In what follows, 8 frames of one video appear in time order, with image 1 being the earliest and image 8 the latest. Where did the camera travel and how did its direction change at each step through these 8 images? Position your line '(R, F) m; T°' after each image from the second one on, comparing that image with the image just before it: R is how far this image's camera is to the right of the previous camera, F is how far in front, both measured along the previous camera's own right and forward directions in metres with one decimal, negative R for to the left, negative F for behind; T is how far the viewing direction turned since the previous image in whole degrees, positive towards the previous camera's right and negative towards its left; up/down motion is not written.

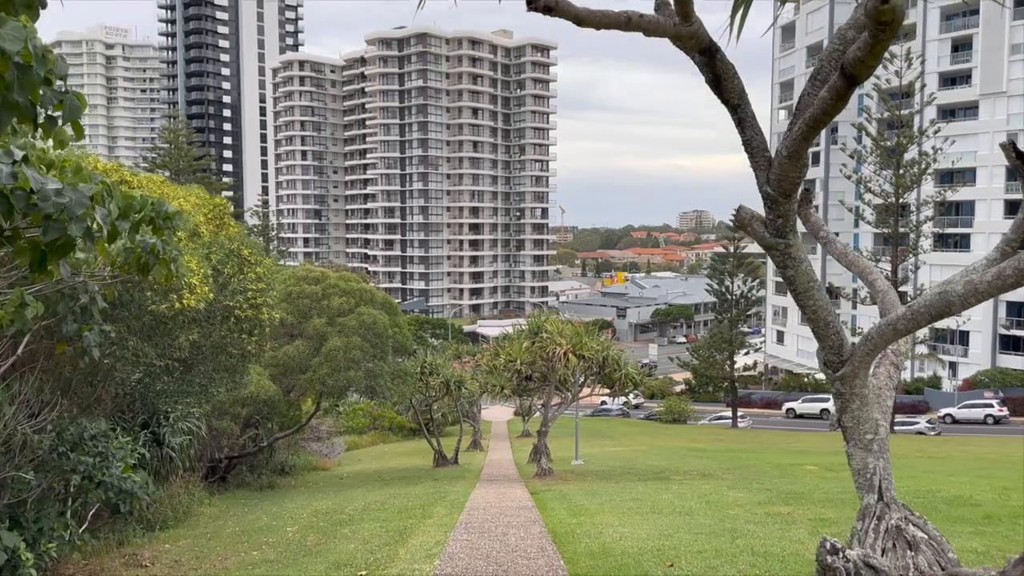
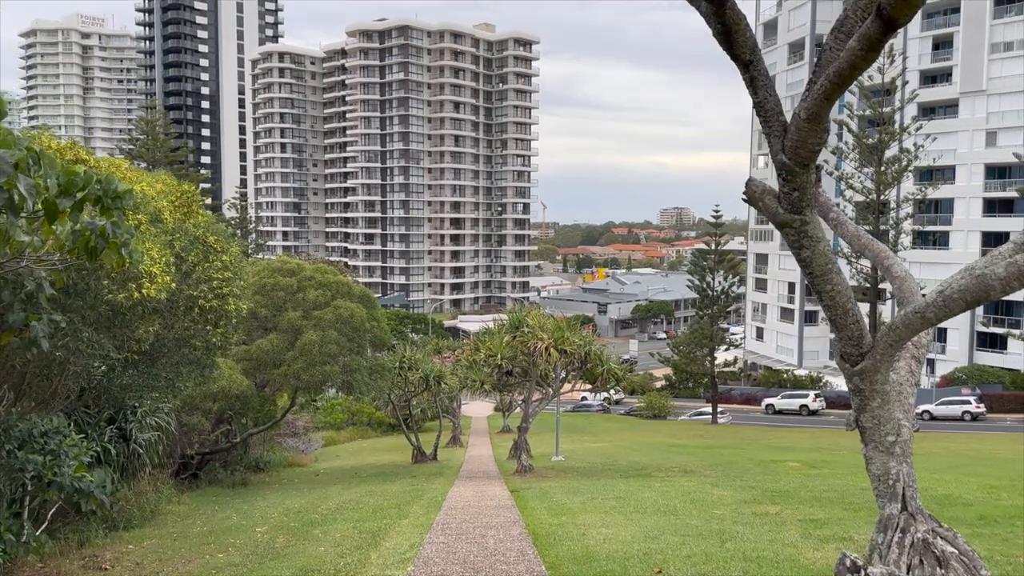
(0.0, +0.4) m; +2°
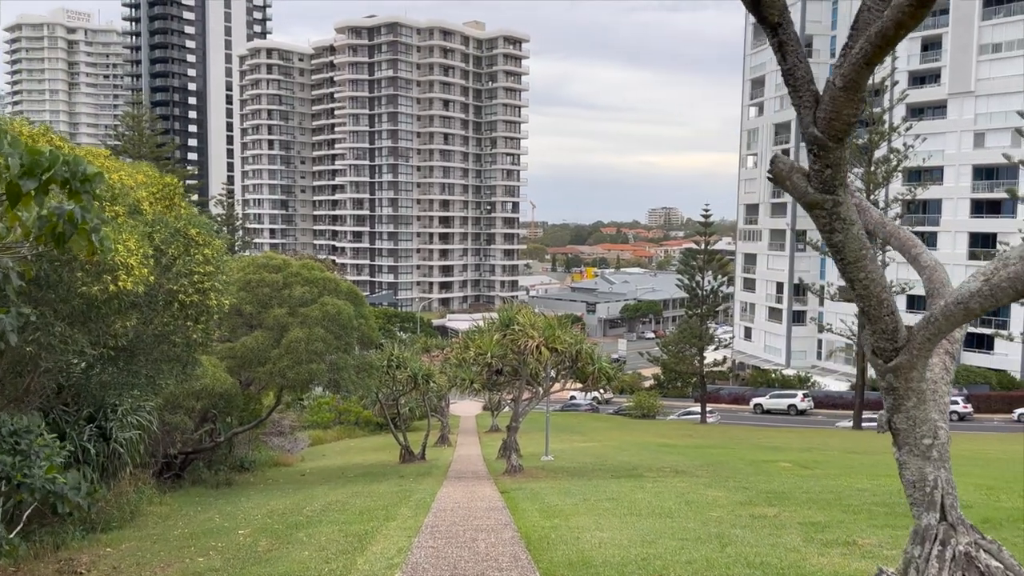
(0.0, +0.2) m; +1°
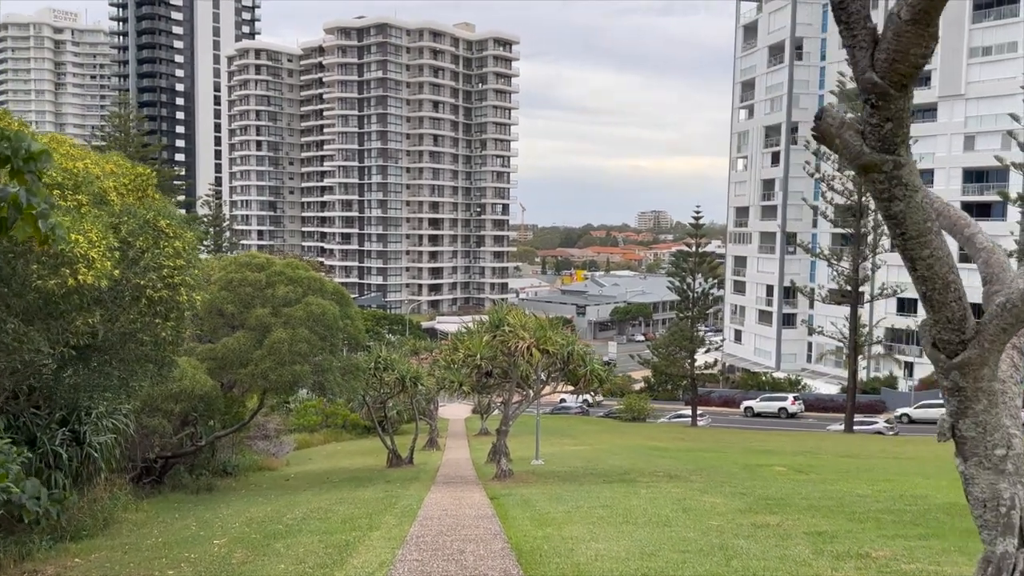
(0.0, +0.4) m; +1°
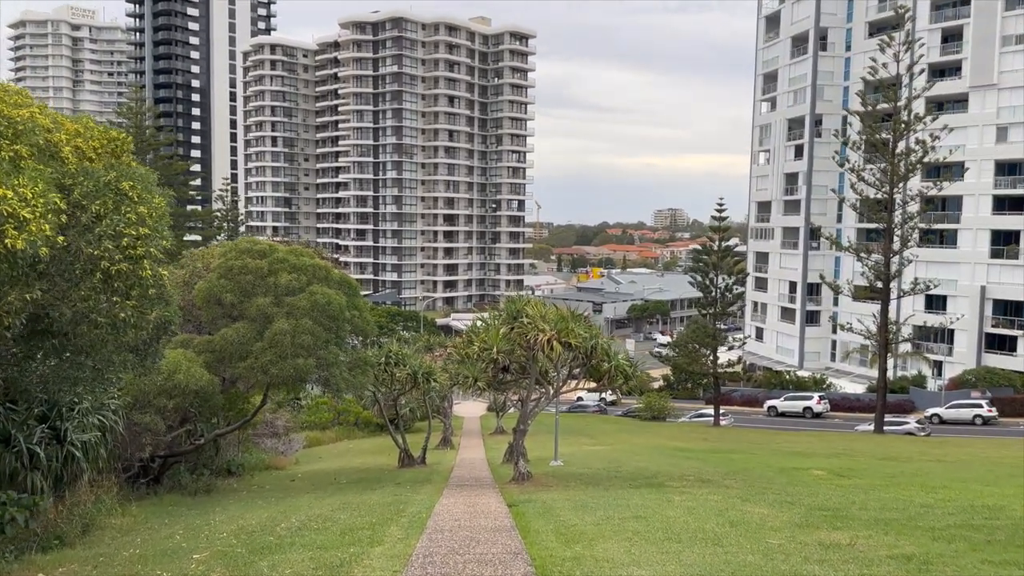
(-0.1, +1.1) m; -1°
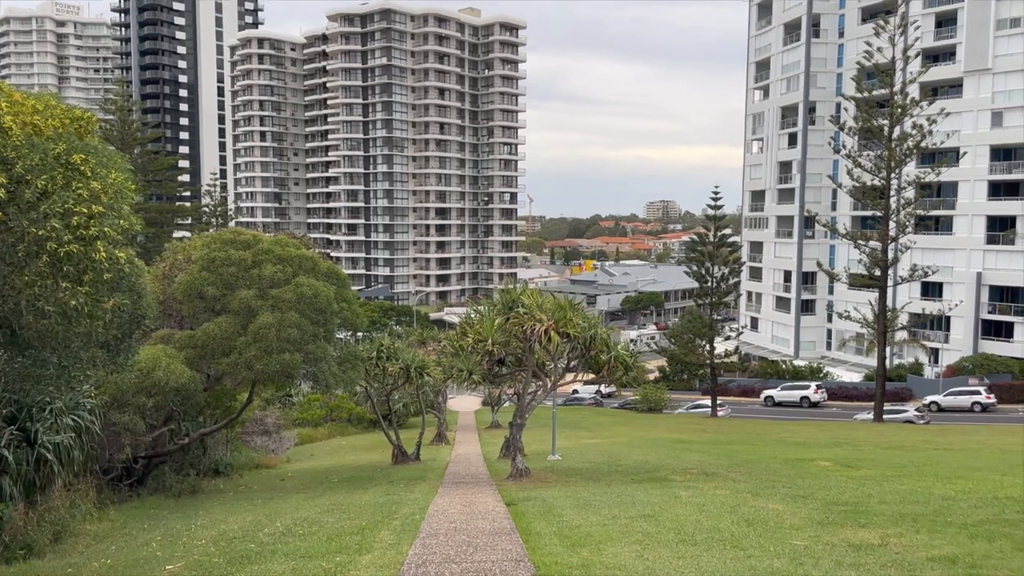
(0.0, +0.6) m; +1°
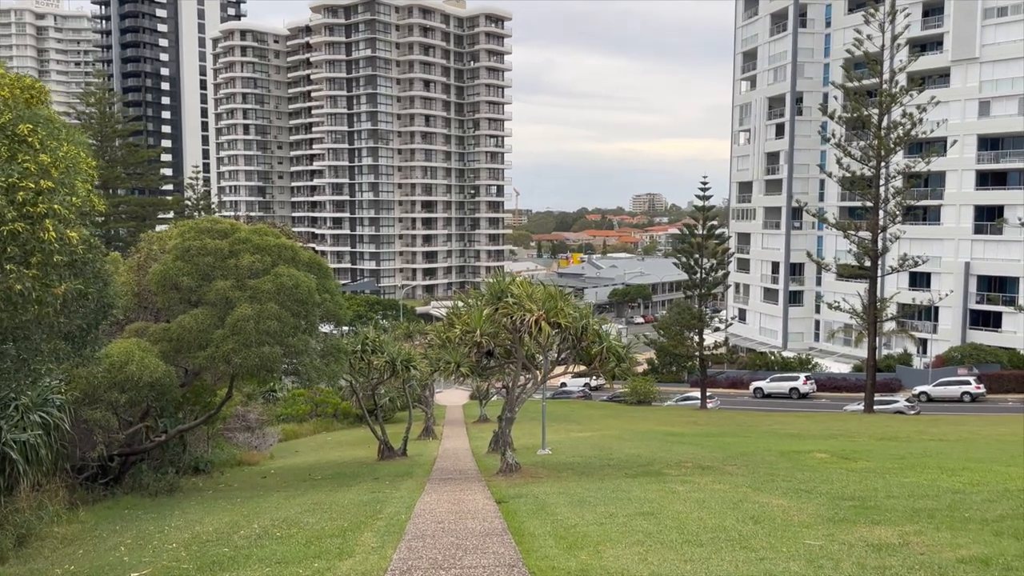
(0.0, +0.5) m; +1°
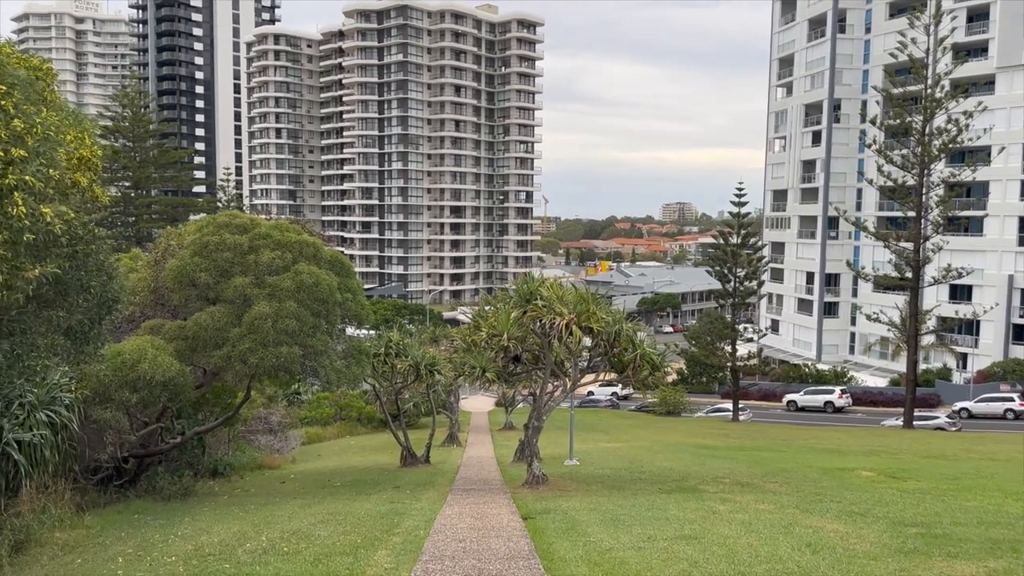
(0.0, +0.6) m; -2°
